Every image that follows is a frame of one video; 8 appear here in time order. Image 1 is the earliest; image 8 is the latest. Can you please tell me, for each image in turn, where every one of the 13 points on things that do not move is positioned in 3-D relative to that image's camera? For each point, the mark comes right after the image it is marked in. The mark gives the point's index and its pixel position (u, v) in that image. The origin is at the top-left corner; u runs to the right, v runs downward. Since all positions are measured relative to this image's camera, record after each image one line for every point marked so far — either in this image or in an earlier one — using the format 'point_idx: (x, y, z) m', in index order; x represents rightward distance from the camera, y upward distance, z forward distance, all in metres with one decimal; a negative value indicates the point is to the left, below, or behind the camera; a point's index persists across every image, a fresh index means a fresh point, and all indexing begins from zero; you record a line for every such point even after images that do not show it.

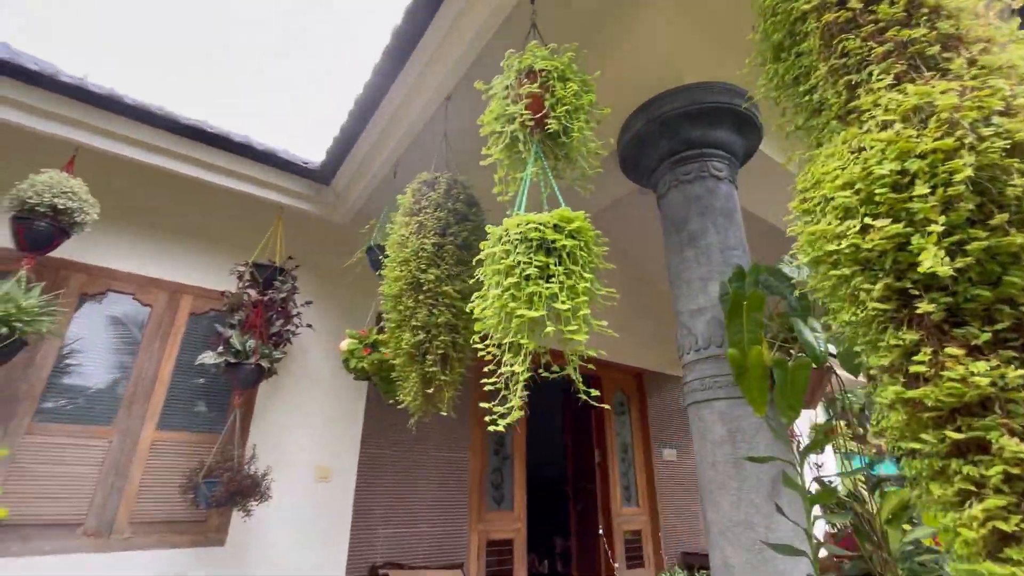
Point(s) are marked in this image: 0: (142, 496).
0: (-1.9, -1.1, +2.5) m
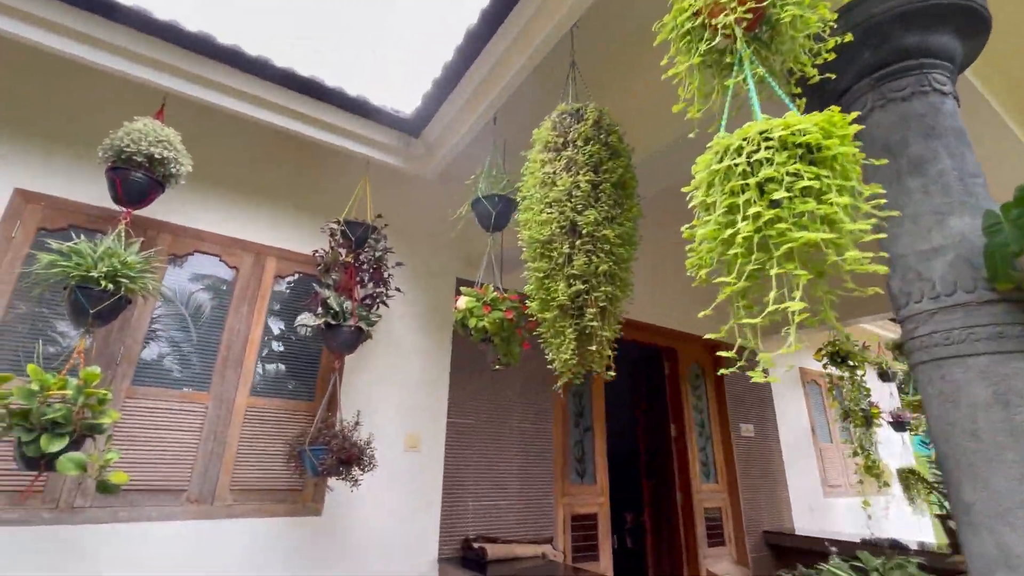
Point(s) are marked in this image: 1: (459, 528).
0: (-1.4, -0.9, +2.4) m
1: (-0.3, -1.5, +2.9) m
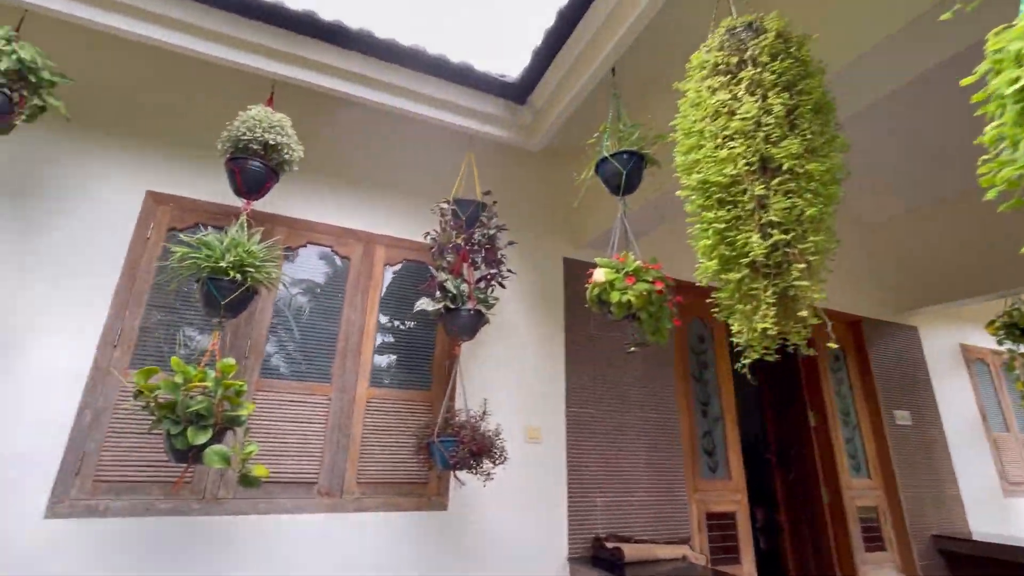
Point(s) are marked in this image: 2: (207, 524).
0: (-0.7, -0.8, +2.4) m
1: (+0.4, -1.3, +2.7) m
2: (-1.3, -1.0, +2.0) m
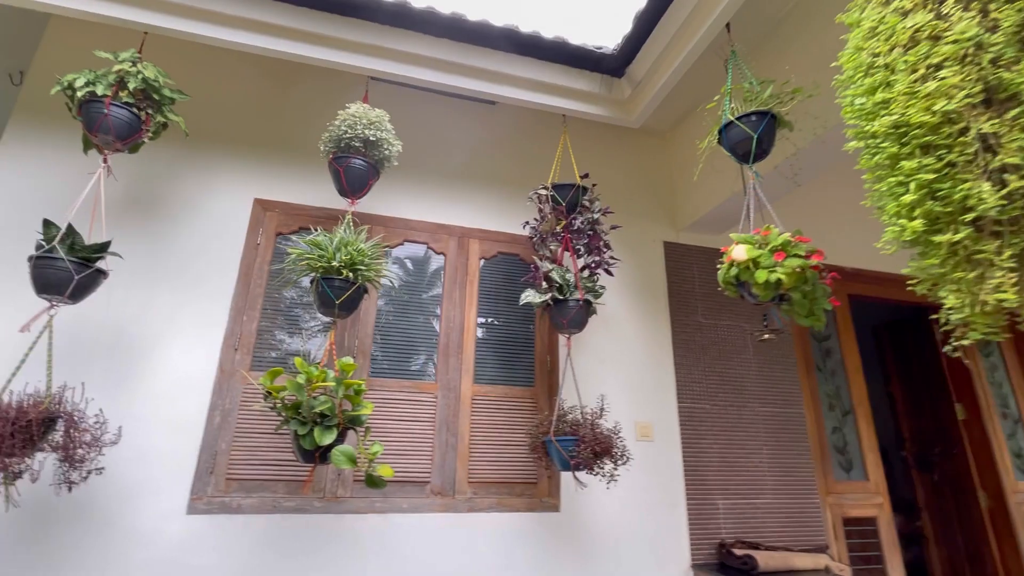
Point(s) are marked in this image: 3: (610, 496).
0: (-0.2, -0.8, +2.3) m
1: (+1.0, -1.2, +2.5) m
2: (-0.8, -1.0, +2.1) m
3: (+0.5, -1.0, +2.4) m
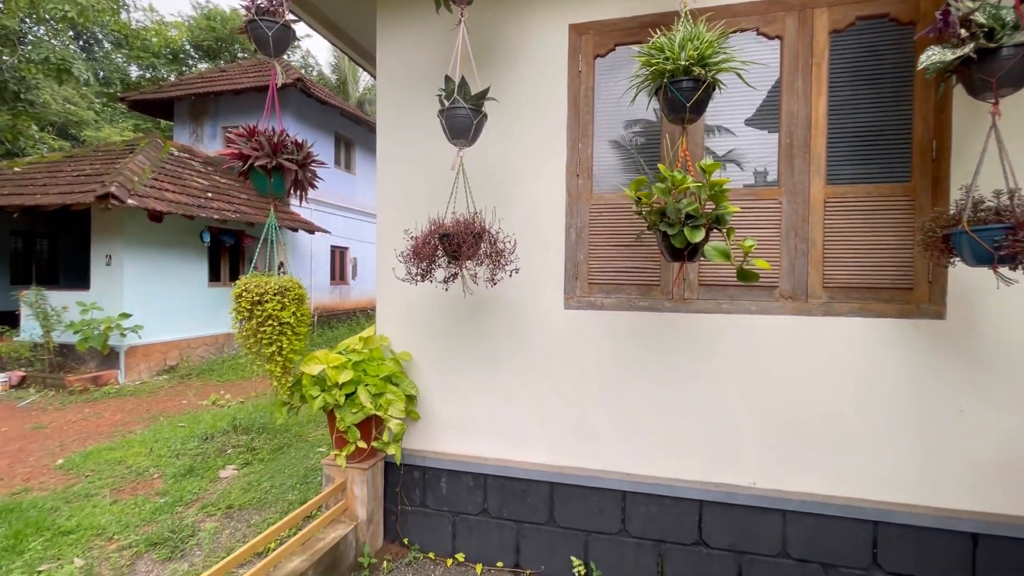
0: (+1.4, +0.1, +2.1) m
1: (+2.6, -0.2, +1.8) m
2: (+0.8, -0.2, +2.3) m
3: (+2.1, -0.1, +1.9) m
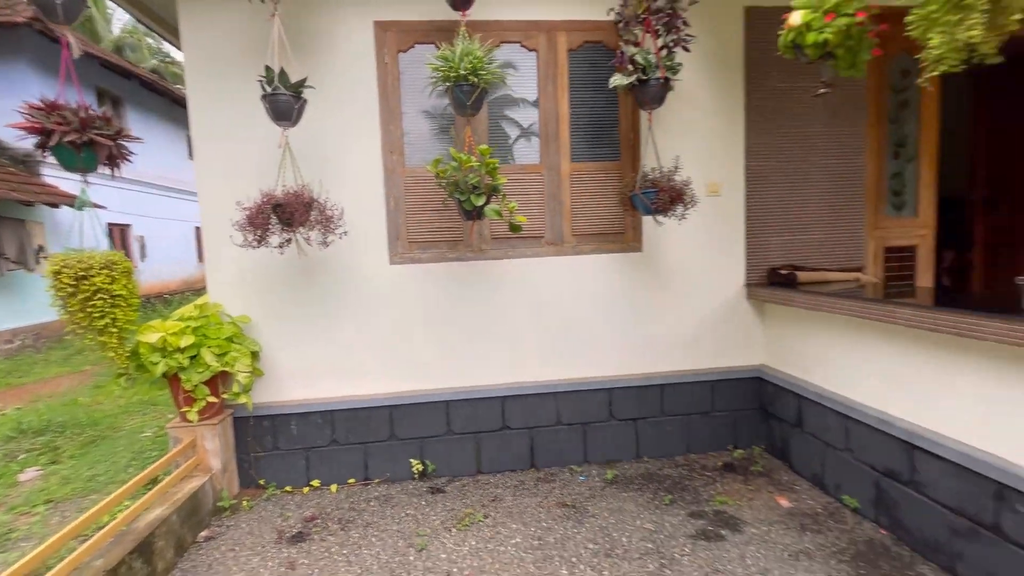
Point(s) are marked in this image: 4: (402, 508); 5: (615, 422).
0: (+0.4, +0.5, +3.0) m
1: (+1.7, +0.2, +3.2) m
2: (-0.2, +0.1, +3.0) m
3: (+1.1, +0.3, +3.1) m
4: (-0.6, -1.3, +2.8) m
5: (+0.7, -0.9, +3.1) m
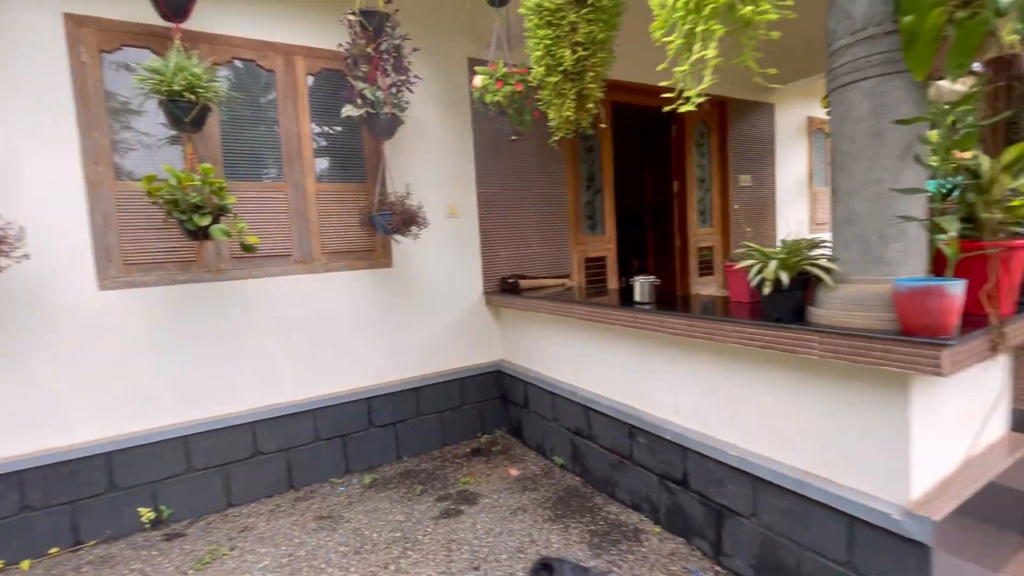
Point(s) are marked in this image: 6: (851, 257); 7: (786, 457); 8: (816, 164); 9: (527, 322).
0: (-1.2, +0.4, +3.1) m
1: (-0.1, +0.1, +3.8) m
2: (-1.8, 0.0, +2.9) m
3: (-0.6, +0.2, +3.5) m
4: (-2.0, -1.4, +2.4) m
5: (-0.9, -1.0, +3.3) m
6: (+1.1, +0.1, +1.6) m
7: (+1.0, -0.6, +1.8) m
8: (+3.7, +1.5, +5.7) m
9: (+0.1, -0.2, +3.4) m
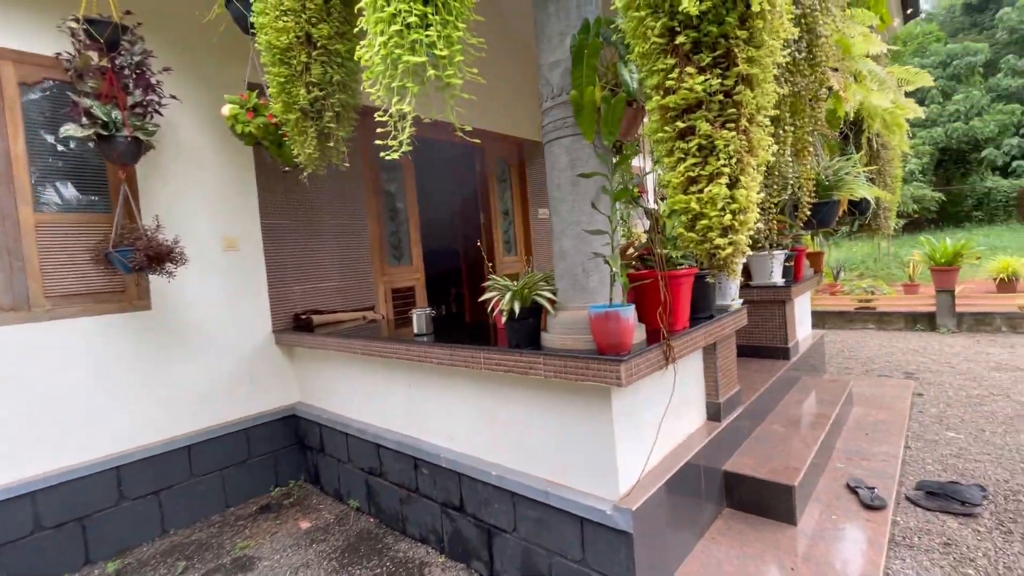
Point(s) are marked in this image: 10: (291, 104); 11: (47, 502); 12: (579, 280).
0: (-2.5, +0.1, +2.6) m
1: (-1.6, -0.1, +3.5) m
2: (-2.9, -0.3, +2.2) m
3: (-2.0, 0.0, +3.1) m
4: (-2.9, -1.7, +1.6) m
5: (-2.2, -1.2, +2.8) m
6: (+0.2, 0.0, +1.8) m
7: (+0.1, -0.8, +2.0) m
8: (+1.3, +1.2, +6.6) m
9: (-1.3, -0.5, +3.2) m
10: (-0.8, +0.7, +1.8) m
11: (-2.5, -1.1, +2.5) m
12: (+0.3, 0.0, +1.8) m
